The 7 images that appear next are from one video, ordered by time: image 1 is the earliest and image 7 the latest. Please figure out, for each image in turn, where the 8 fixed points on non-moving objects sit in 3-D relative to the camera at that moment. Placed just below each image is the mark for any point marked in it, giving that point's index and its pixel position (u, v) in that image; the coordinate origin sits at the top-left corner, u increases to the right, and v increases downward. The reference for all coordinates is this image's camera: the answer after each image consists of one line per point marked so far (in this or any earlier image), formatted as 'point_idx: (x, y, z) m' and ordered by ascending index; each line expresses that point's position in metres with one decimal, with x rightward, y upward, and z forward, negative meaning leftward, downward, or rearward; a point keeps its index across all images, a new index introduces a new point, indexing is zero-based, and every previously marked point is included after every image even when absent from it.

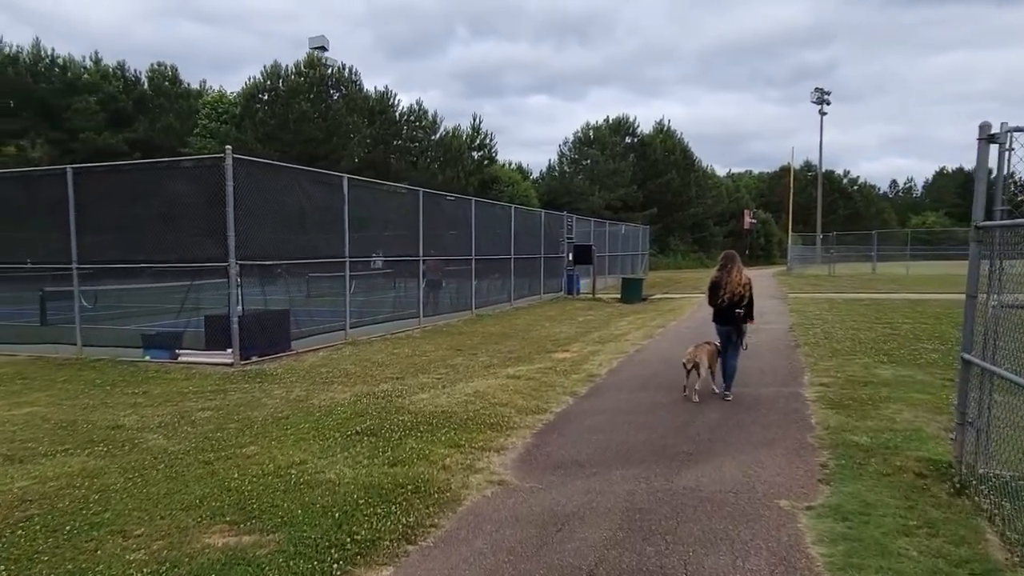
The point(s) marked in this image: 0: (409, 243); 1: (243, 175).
0: (-1.9, +0.9, +14.0) m
1: (-3.5, +1.5, +9.7) m
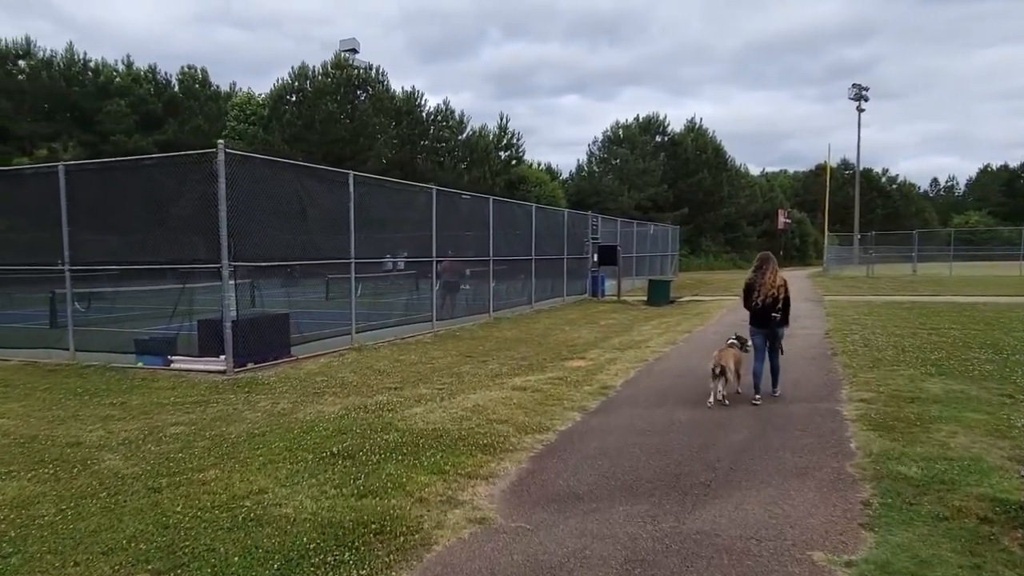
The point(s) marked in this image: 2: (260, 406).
0: (-1.6, +0.8, +13.4) m
1: (-3.4, +1.4, +9.2) m
2: (-2.4, -1.1, +7.0) m
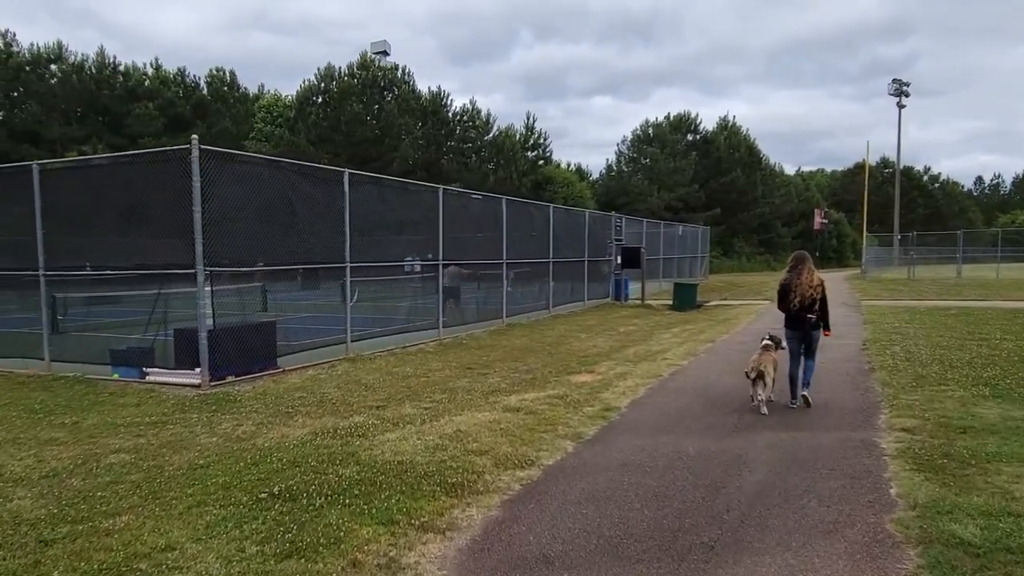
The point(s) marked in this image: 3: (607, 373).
0: (-1.4, +0.7, +12.7) m
1: (-3.4, +1.4, +8.5) m
2: (-2.5, -1.2, +6.3) m
3: (+1.1, -1.0, +8.8) m
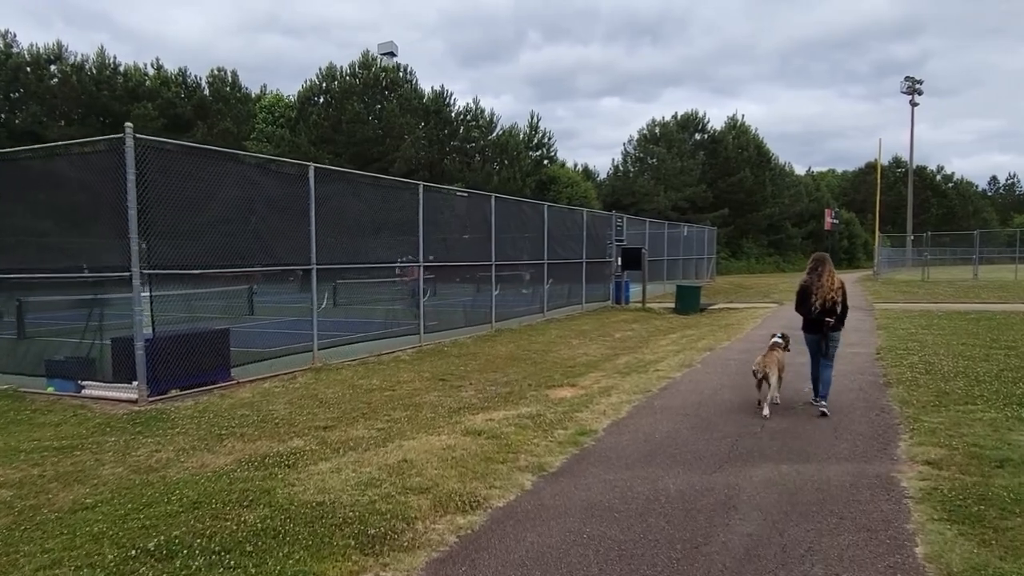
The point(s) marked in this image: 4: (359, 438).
0: (-1.7, +0.7, +11.9) m
1: (-3.7, +1.3, +7.7) m
2: (-2.8, -1.2, +5.4) m
3: (+0.9, -1.1, +7.9) m
4: (-1.2, -1.2, +5.9) m
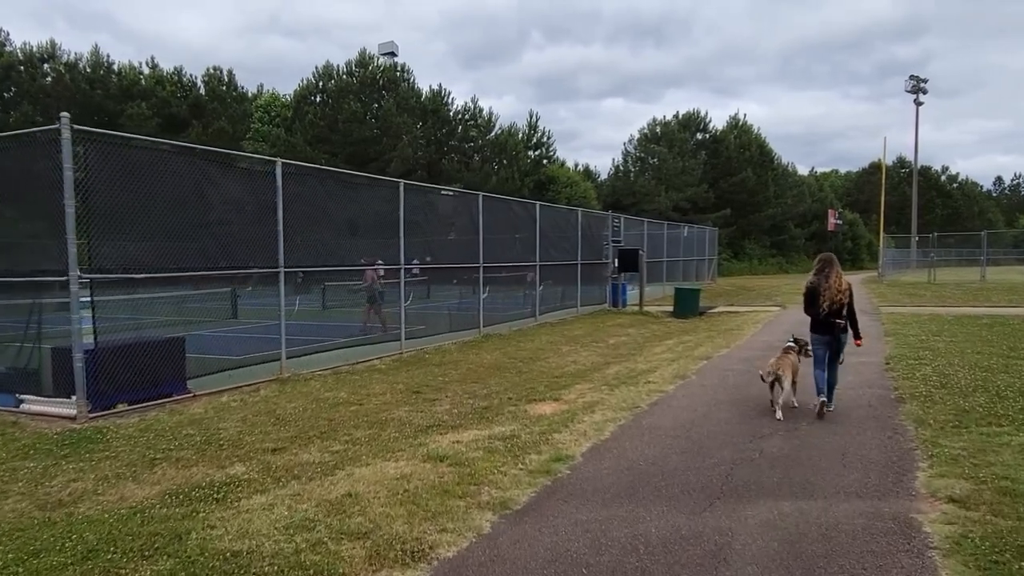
0: (-1.9, +0.6, +11.2) m
1: (-3.9, +1.3, +7.1) m
2: (-3.0, -1.3, +4.8) m
3: (+0.6, -1.1, +7.3) m
4: (-1.5, -1.3, +5.3) m
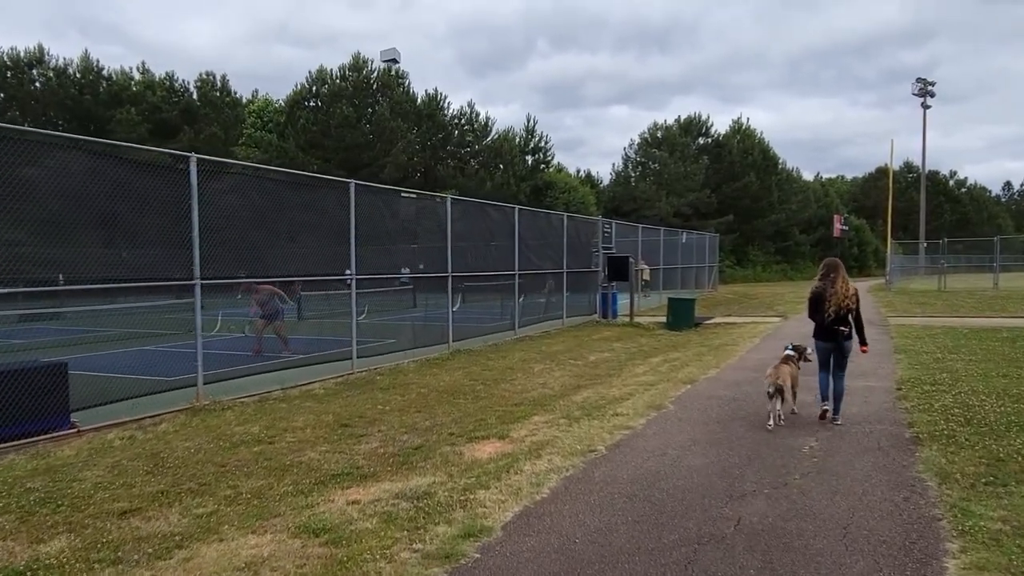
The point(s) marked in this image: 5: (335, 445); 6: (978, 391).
0: (-2.4, +0.4, +10.0) m
1: (-4.5, +1.1, +5.9) m
2: (-3.6, -1.4, +3.6) m
3: (+0.1, -1.2, +6.1) m
4: (-2.0, -1.4, +4.1) m
5: (-1.5, -1.3, +6.3) m
6: (+4.5, -1.0, +7.2) m
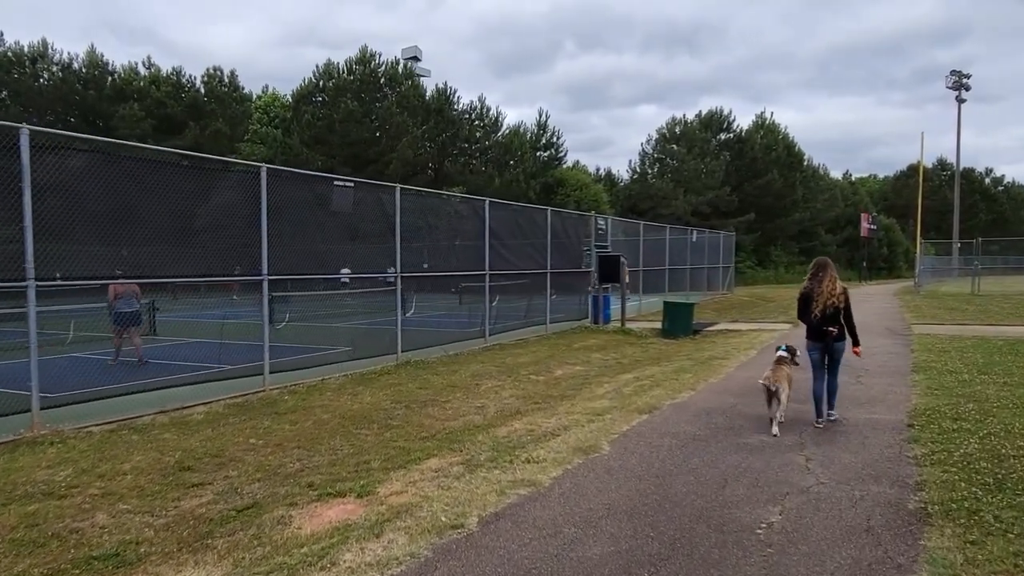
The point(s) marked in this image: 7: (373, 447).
0: (-3.1, +0.4, +8.5) m
1: (-5.3, +1.1, +4.5) m
2: (-4.5, -1.4, +2.2) m
3: (-0.8, -1.3, +4.5) m
4: (-2.9, -1.4, +2.6) m
5: (-2.4, -1.4, +4.8) m
6: (+3.7, -1.1, +5.5) m
7: (-1.2, -1.3, +6.2) m
